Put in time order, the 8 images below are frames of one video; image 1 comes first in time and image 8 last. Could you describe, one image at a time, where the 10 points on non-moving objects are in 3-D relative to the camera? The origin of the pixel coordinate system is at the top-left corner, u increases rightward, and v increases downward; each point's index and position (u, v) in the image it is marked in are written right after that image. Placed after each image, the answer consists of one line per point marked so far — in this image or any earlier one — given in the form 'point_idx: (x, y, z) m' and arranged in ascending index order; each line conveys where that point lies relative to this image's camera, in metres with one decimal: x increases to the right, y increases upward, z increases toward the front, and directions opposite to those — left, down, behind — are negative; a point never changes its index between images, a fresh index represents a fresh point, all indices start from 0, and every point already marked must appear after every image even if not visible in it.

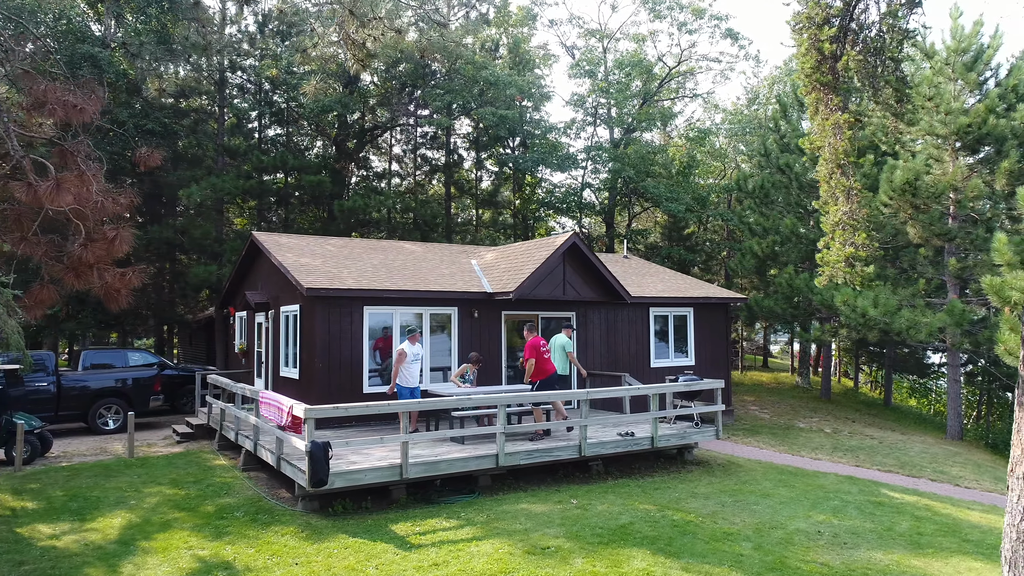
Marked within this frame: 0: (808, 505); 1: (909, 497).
0: (+3.7, -2.7, +8.9) m
1: (+5.4, -2.8, +9.7) m
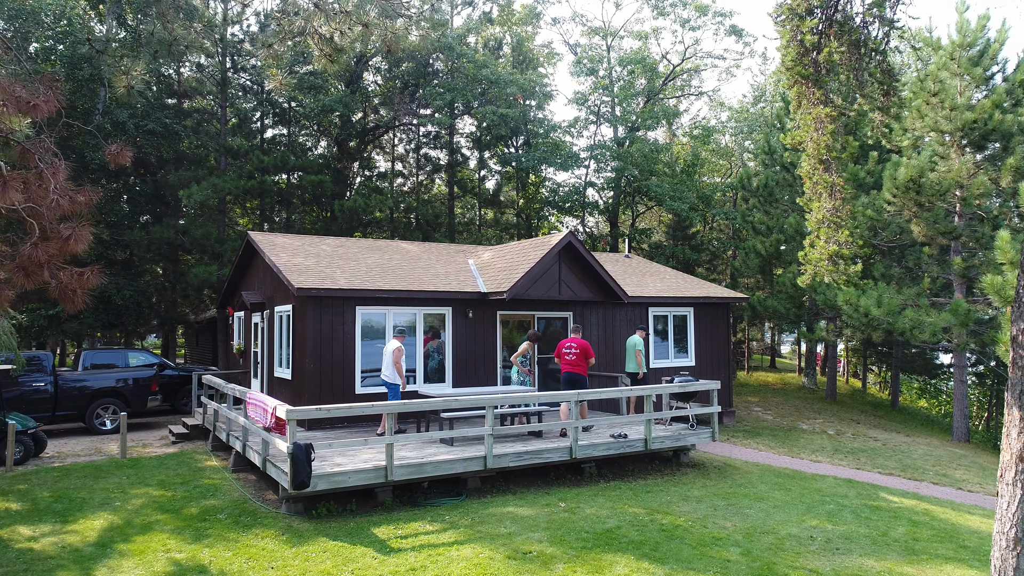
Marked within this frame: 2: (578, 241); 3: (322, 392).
0: (+3.6, -2.7, +8.7) m
1: (+5.3, -2.8, +9.5) m
2: (+1.2, +0.8, +12.7) m
3: (-3.0, -1.7, +11.2) m
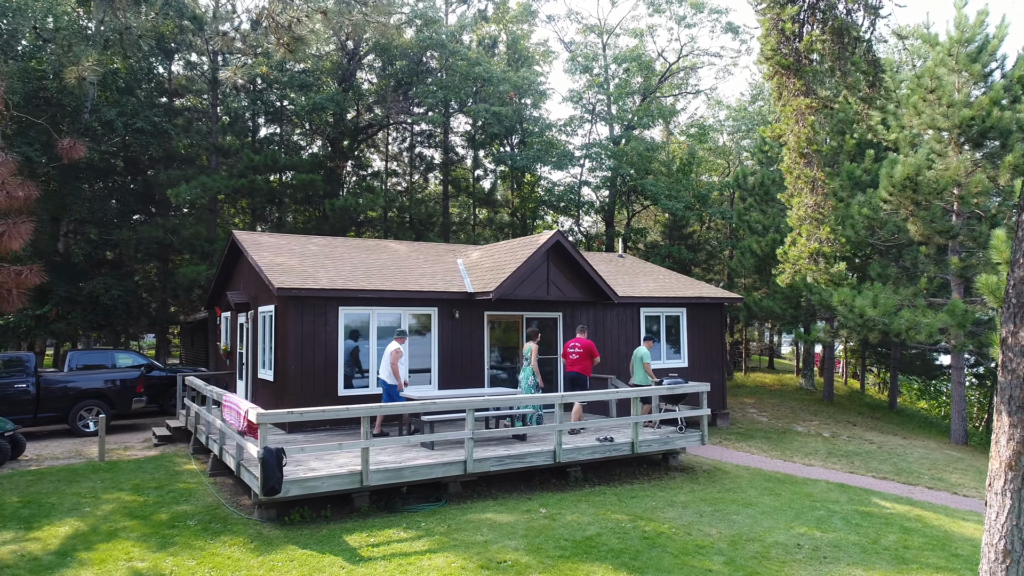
0: (+3.3, -2.7, +8.5) m
1: (+5.1, -2.8, +9.2) m
2: (+0.9, +0.8, +12.4) m
3: (-3.2, -1.7, +11.0) m
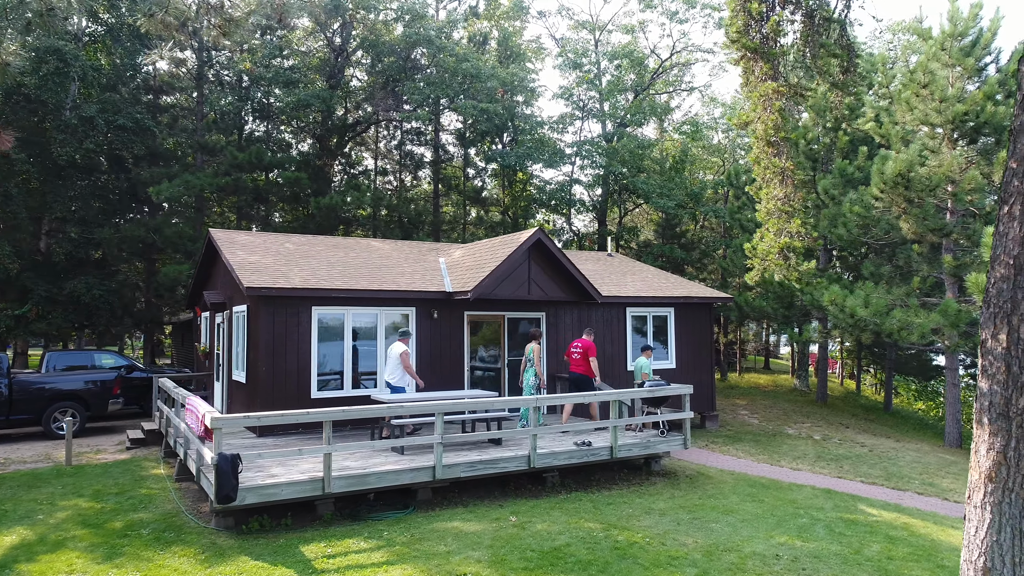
0: (+3.0, -2.7, +8.2) m
1: (+4.7, -2.8, +8.9) m
2: (+0.6, +0.9, +12.1) m
3: (-3.6, -1.7, +10.7) m
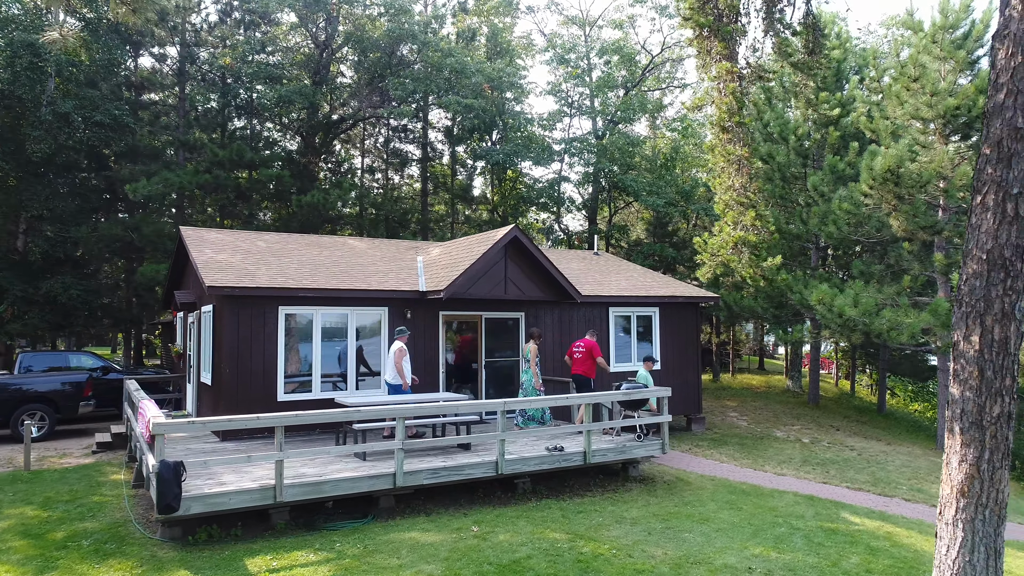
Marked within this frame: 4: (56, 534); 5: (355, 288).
0: (+2.6, -2.7, +7.8) m
1: (+4.3, -2.8, +8.5) m
2: (+0.2, +0.9, +11.8) m
3: (-4.0, -1.6, +10.3) m
4: (-4.7, -2.5, +7.3) m
5: (-2.4, 0.0, +11.0) m
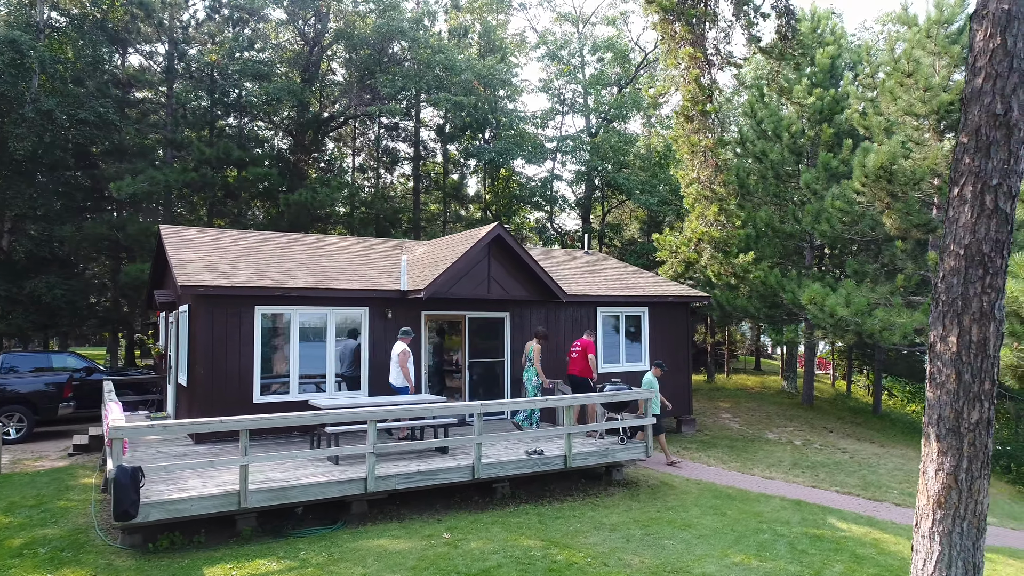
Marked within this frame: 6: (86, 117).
0: (+2.3, -2.7, +7.6) m
1: (+4.0, -2.8, +8.3) m
2: (-0.1, +0.9, +11.5) m
3: (-4.2, -1.6, +10.1) m
4: (-5.0, -2.5, +7.1) m
5: (-2.7, 0.0, +10.8) m
6: (-11.0, +4.4, +18.3) m
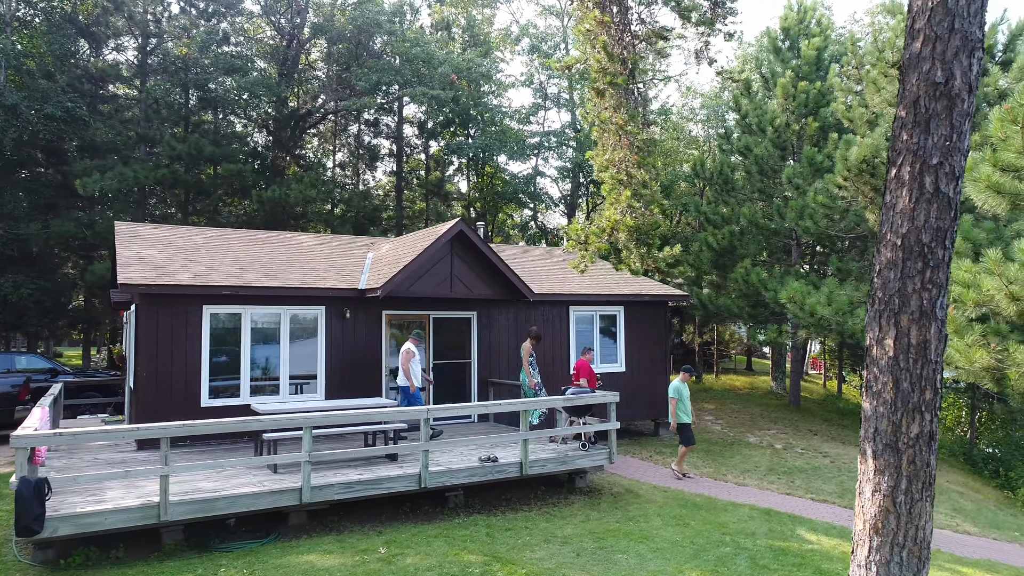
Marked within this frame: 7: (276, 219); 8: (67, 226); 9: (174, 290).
0: (+1.8, -2.7, +7.1) m
1: (+3.5, -2.8, +7.8) m
2: (-0.6, +0.9, +11.0) m
3: (-4.8, -1.6, +9.7) m
4: (-5.5, -2.5, +6.6) m
5: (-3.3, 0.0, +10.3) m
6: (-11.5, +4.4, +17.8) m
7: (-6.6, +2.0, +19.9) m
8: (-11.1, +1.5, +17.8) m
9: (-4.5, 0.0, +9.6) m
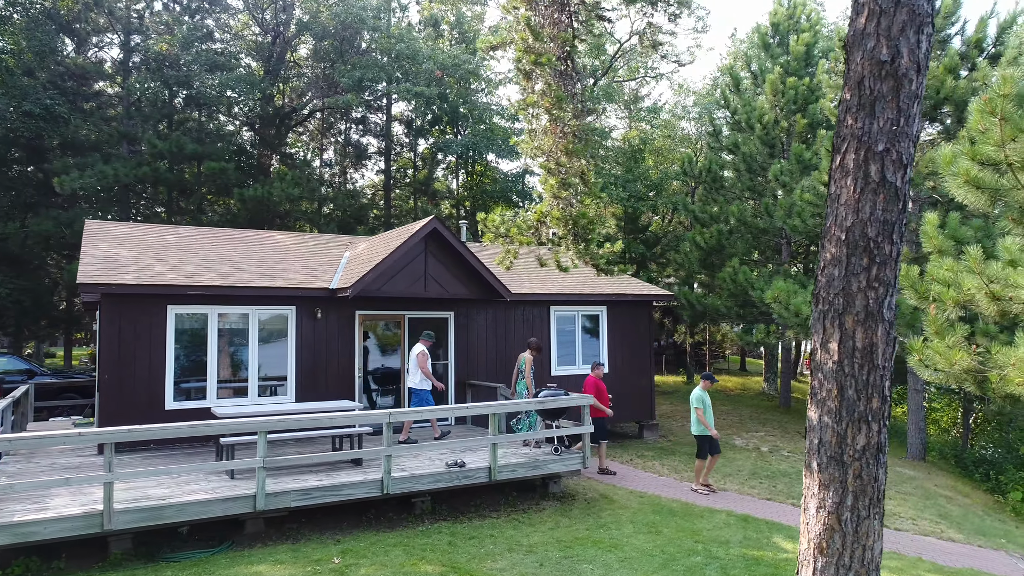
0: (+1.4, -2.7, +6.8) m
1: (+3.1, -2.8, +7.5) m
2: (-1.0, +0.9, +10.8) m
3: (-5.2, -1.6, +9.4) m
4: (-5.9, -2.5, +6.4) m
5: (-3.6, 0.0, +10.1) m
6: (-11.9, +4.5, +17.6) m
7: (-7.0, +2.0, +19.6) m
8: (-11.5, +1.5, +17.5) m
9: (-4.9, 0.0, +9.3) m
